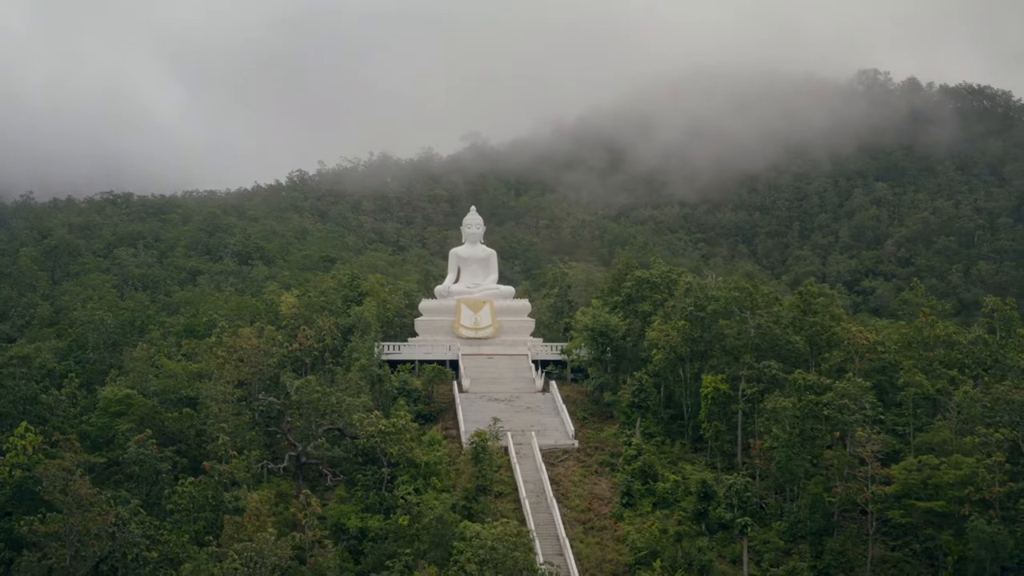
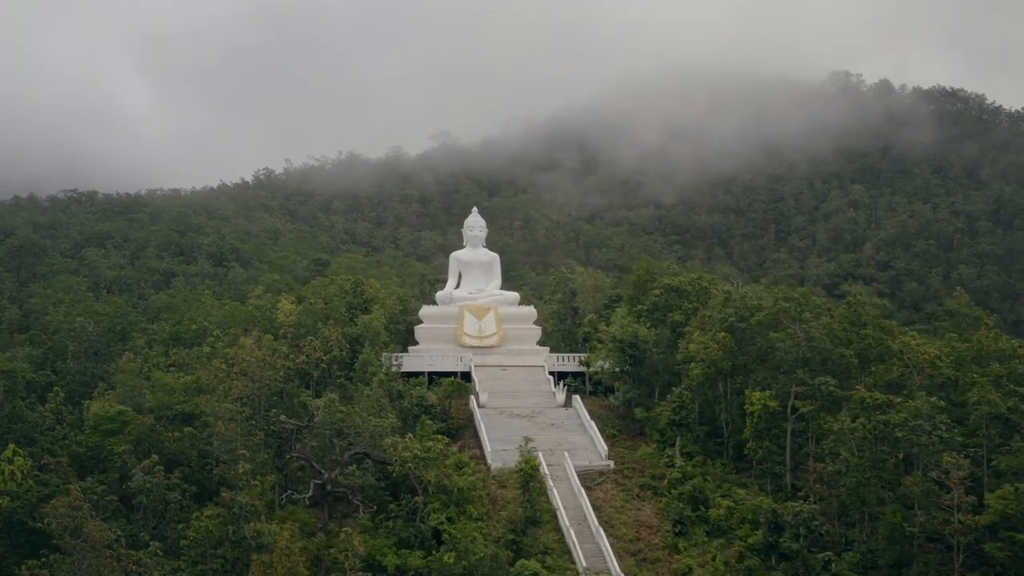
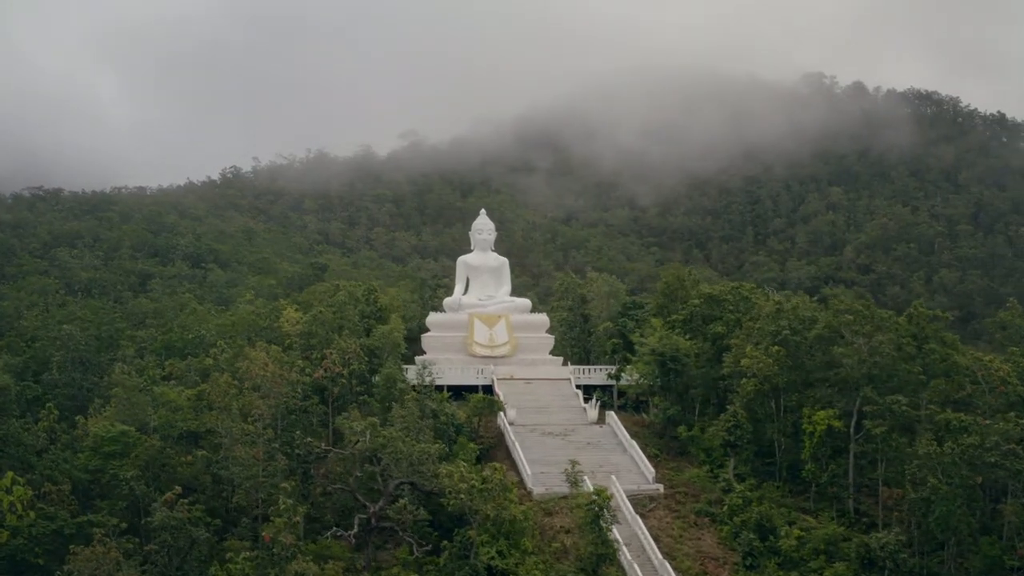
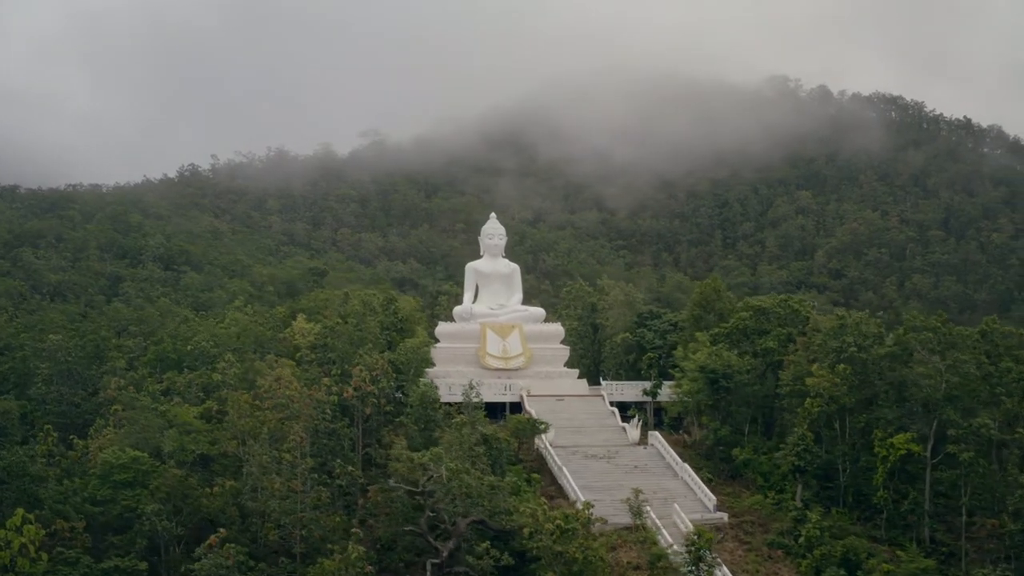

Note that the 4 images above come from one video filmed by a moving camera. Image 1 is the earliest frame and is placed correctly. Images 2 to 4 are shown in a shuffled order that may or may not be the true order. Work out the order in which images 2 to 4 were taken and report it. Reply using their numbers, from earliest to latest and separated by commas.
2, 3, 4
